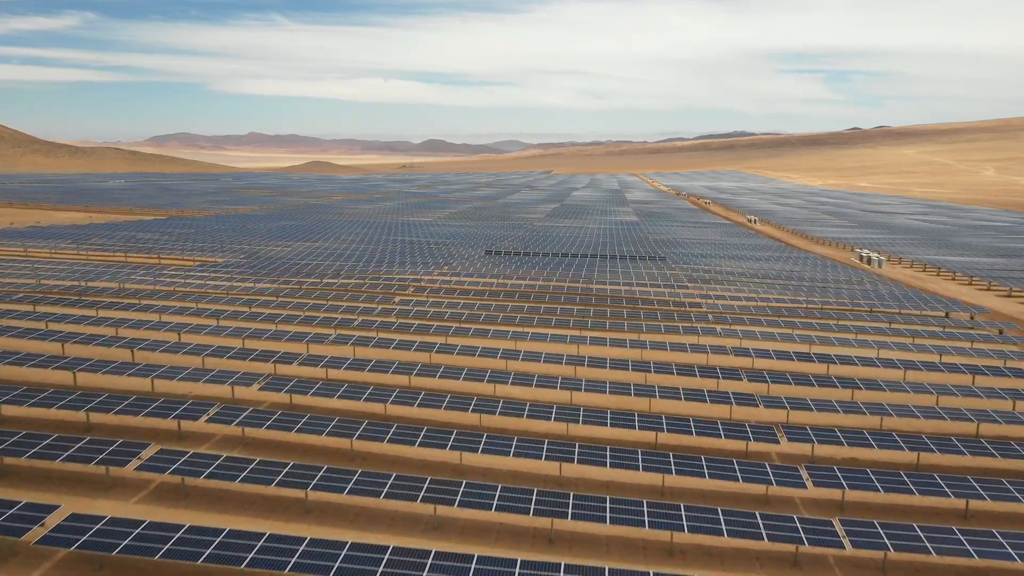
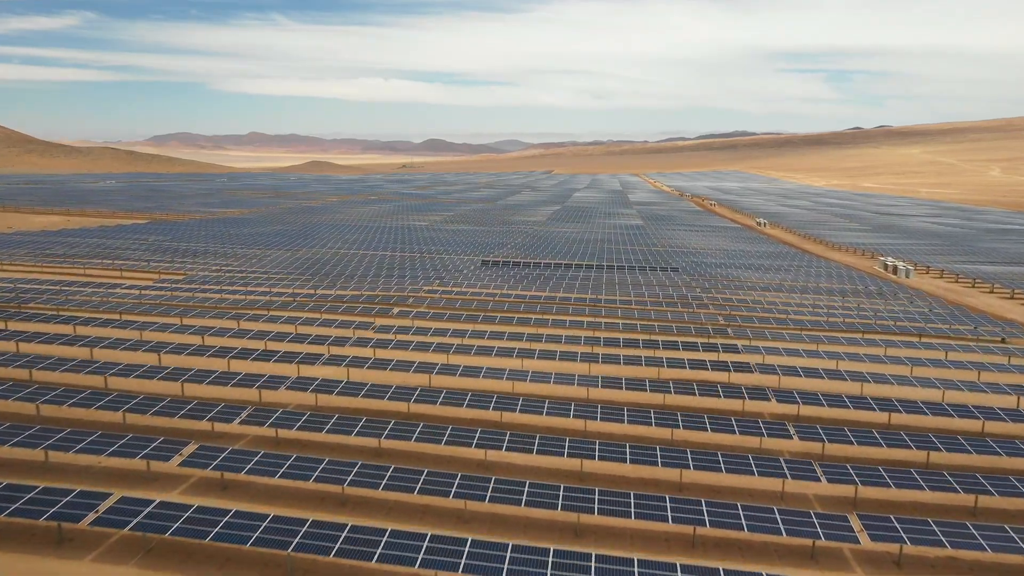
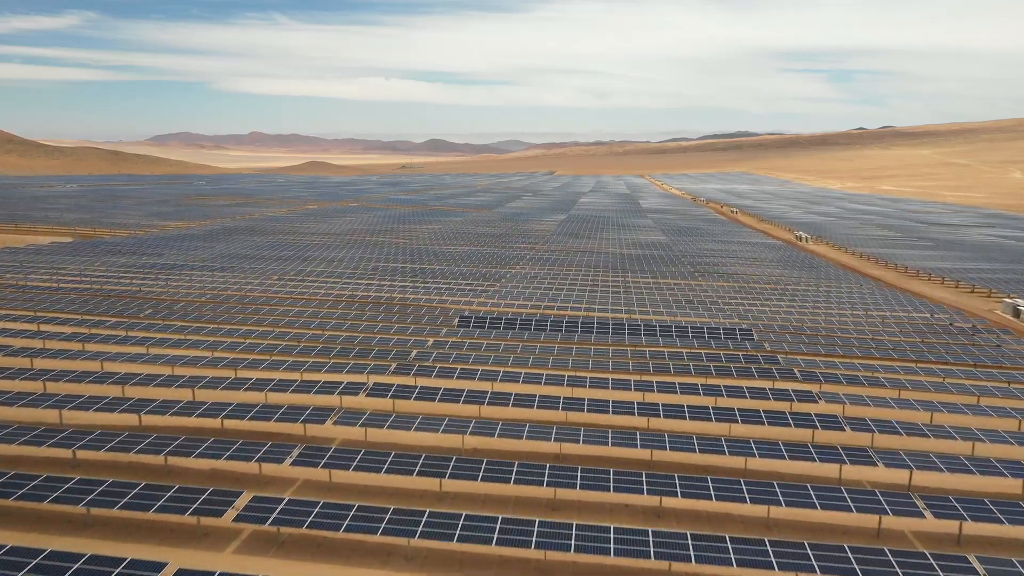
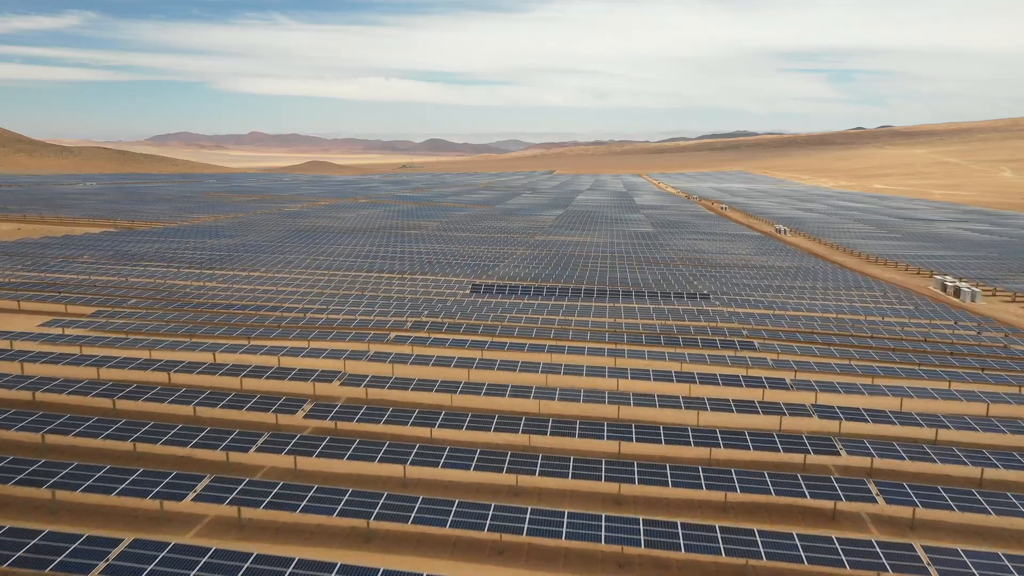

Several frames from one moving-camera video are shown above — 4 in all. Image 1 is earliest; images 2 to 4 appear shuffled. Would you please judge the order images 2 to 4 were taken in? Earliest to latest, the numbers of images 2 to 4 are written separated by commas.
2, 4, 3
